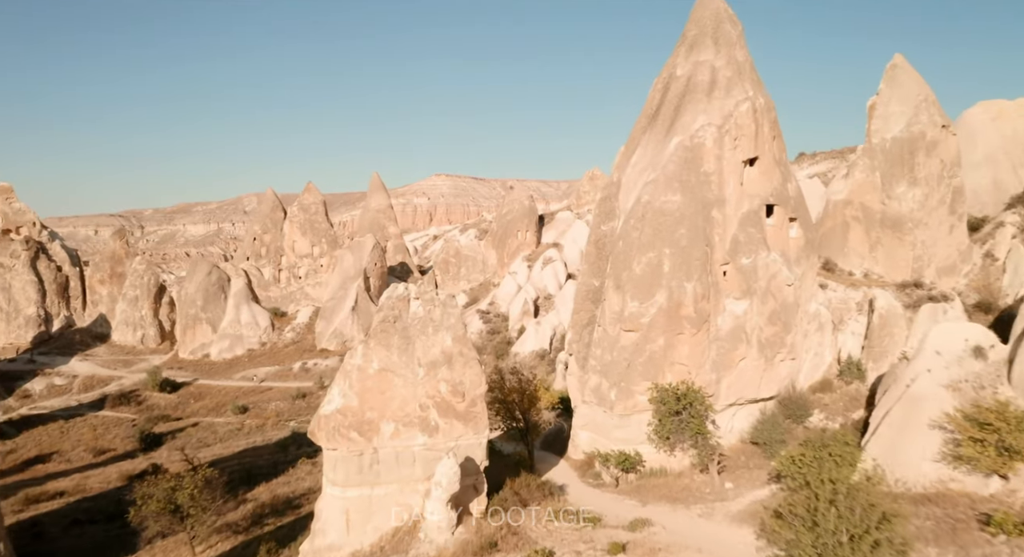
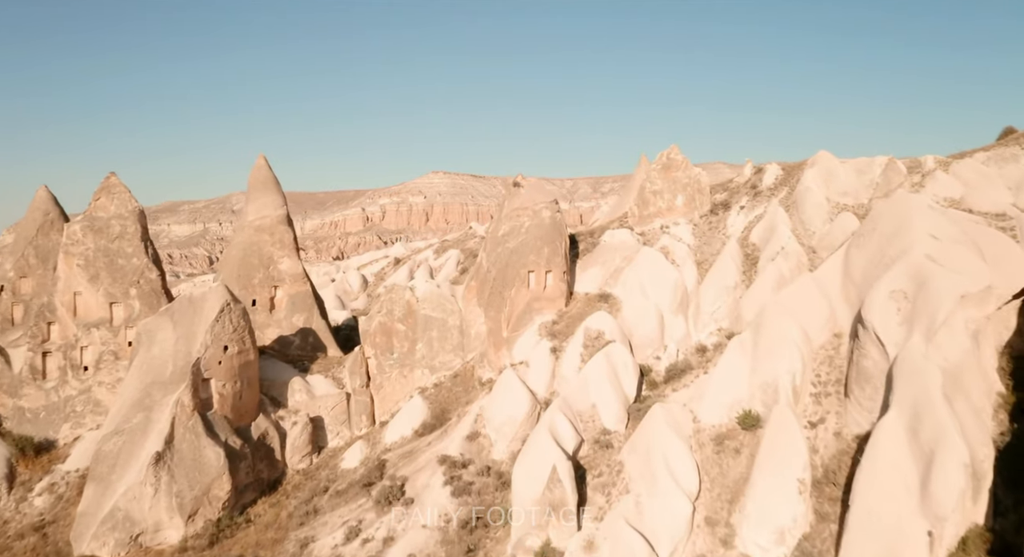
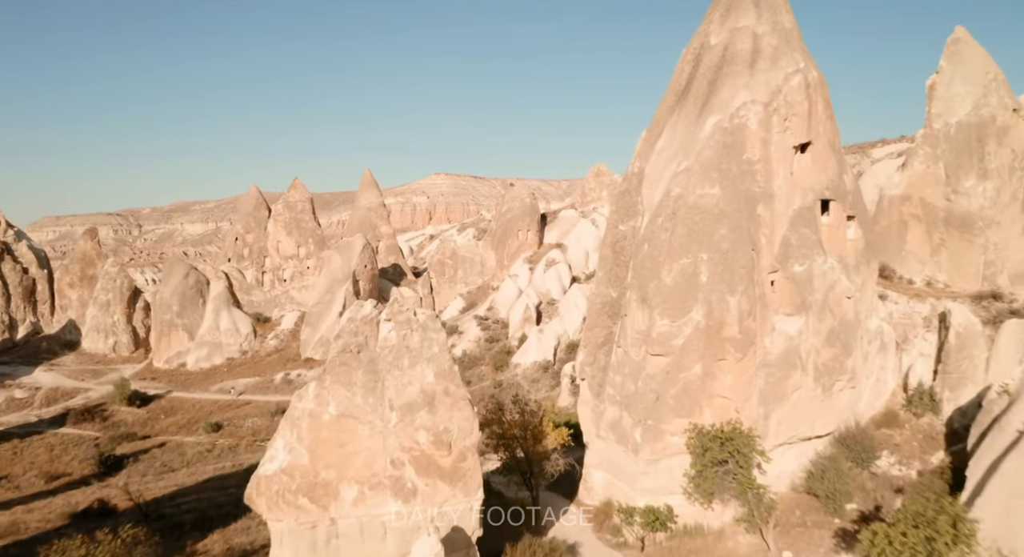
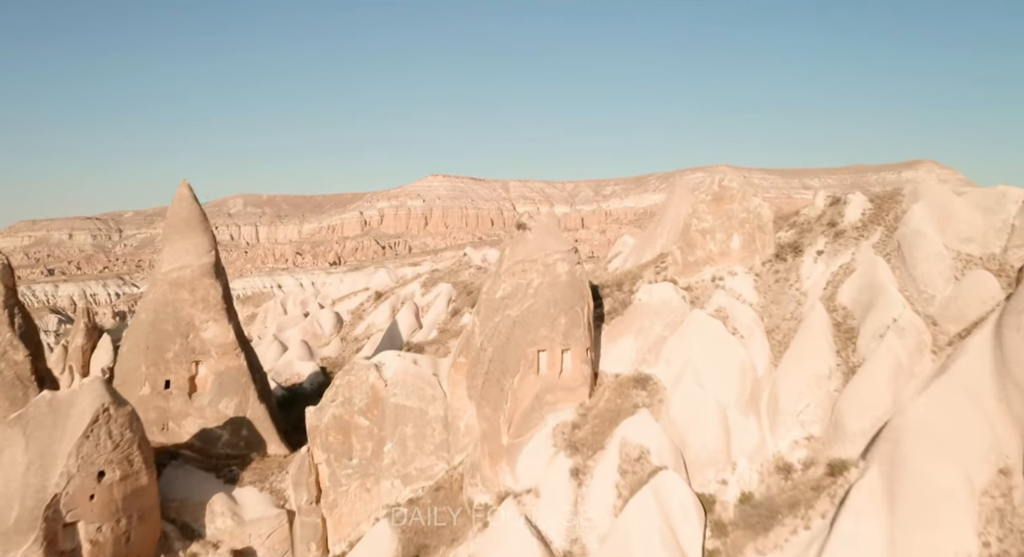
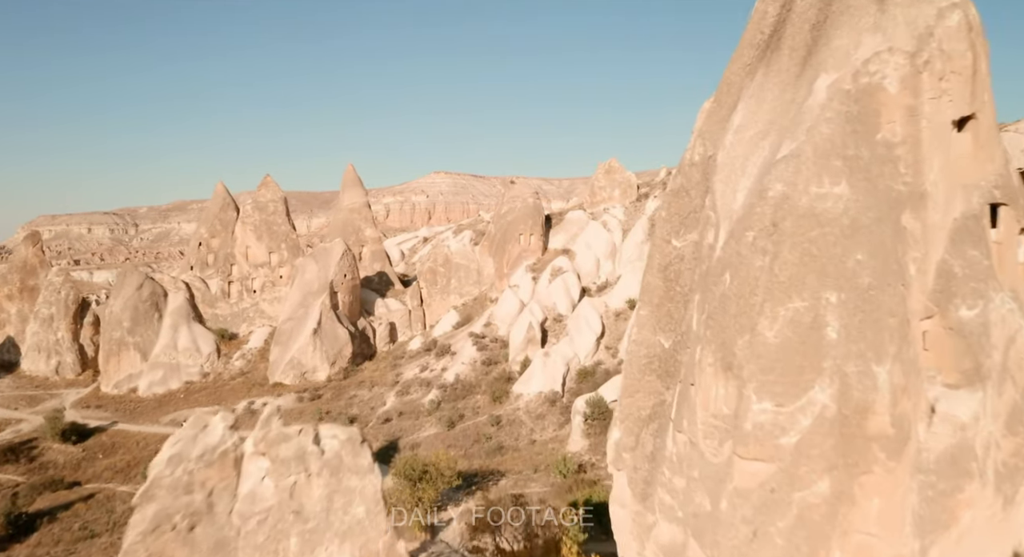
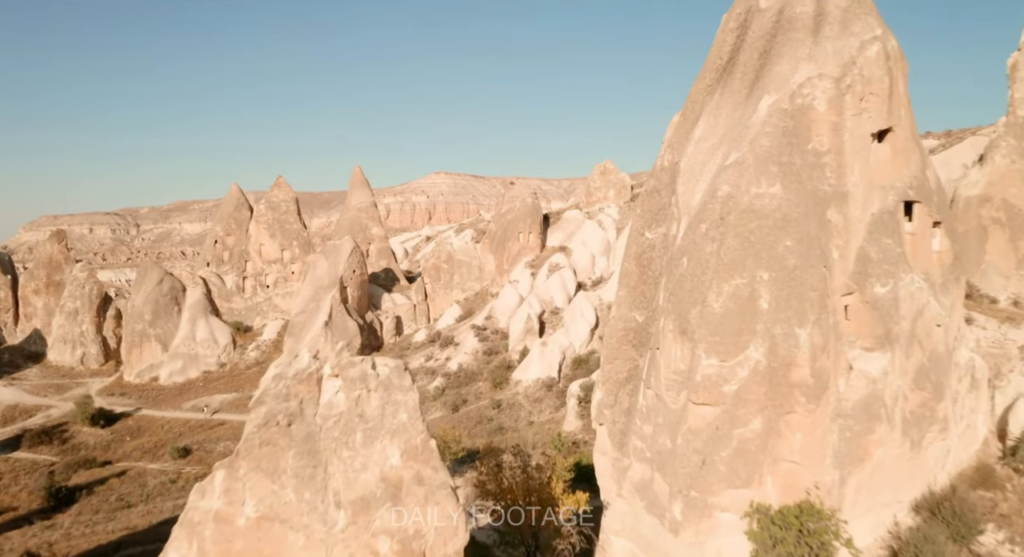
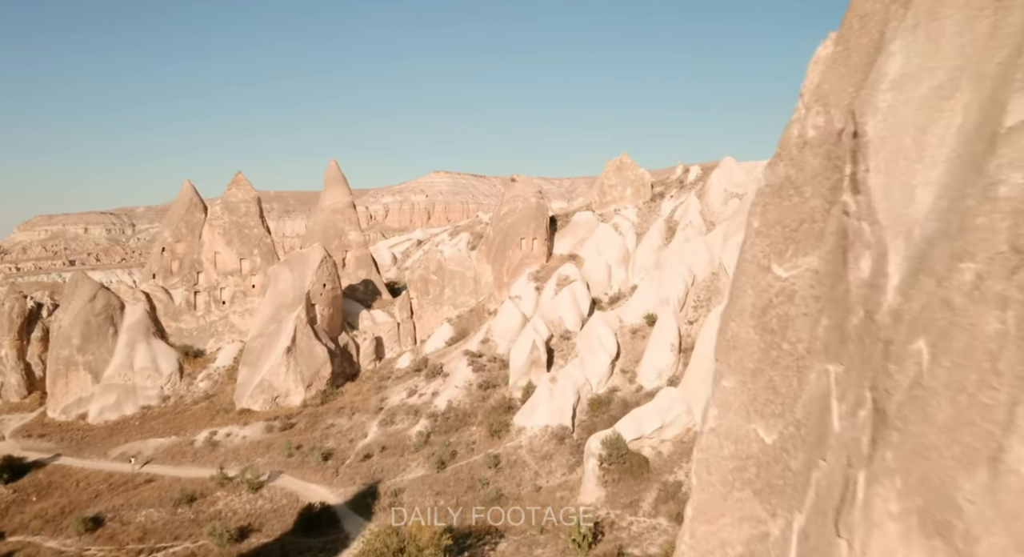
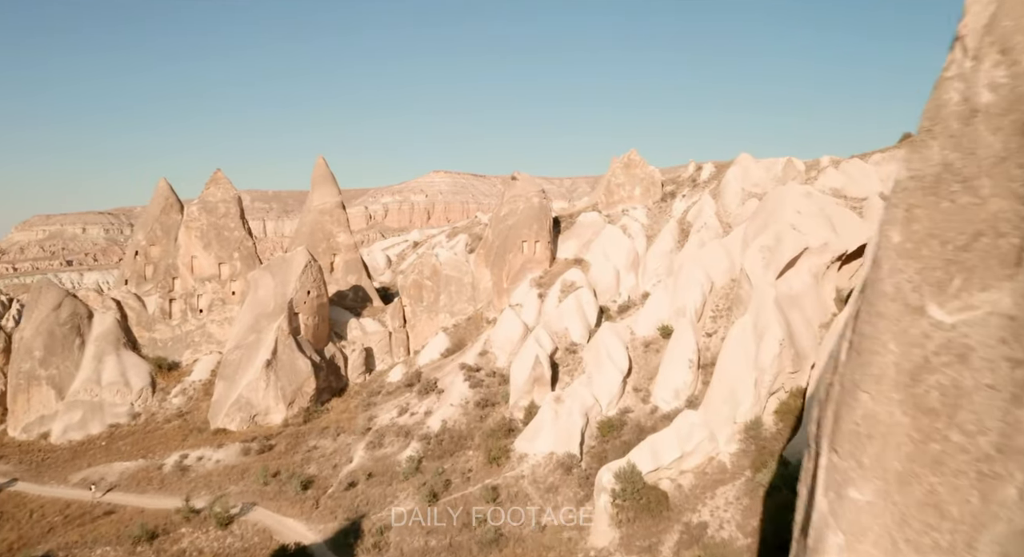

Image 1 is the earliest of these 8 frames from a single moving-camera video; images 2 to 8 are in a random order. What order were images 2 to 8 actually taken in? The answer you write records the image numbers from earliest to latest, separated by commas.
3, 6, 5, 7, 8, 2, 4
